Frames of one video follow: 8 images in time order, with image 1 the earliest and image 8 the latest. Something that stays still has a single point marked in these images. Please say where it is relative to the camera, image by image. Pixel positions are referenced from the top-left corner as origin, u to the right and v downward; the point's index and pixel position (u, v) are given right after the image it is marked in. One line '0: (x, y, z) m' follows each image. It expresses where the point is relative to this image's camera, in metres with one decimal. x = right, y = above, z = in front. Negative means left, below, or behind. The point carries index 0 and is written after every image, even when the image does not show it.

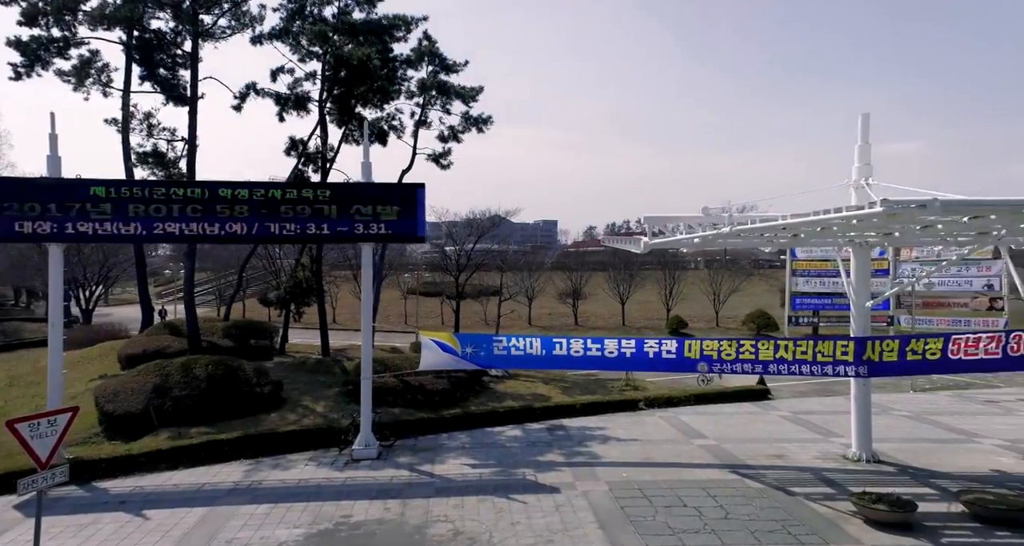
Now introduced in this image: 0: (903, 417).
0: (+10.3, -3.5, +17.9) m
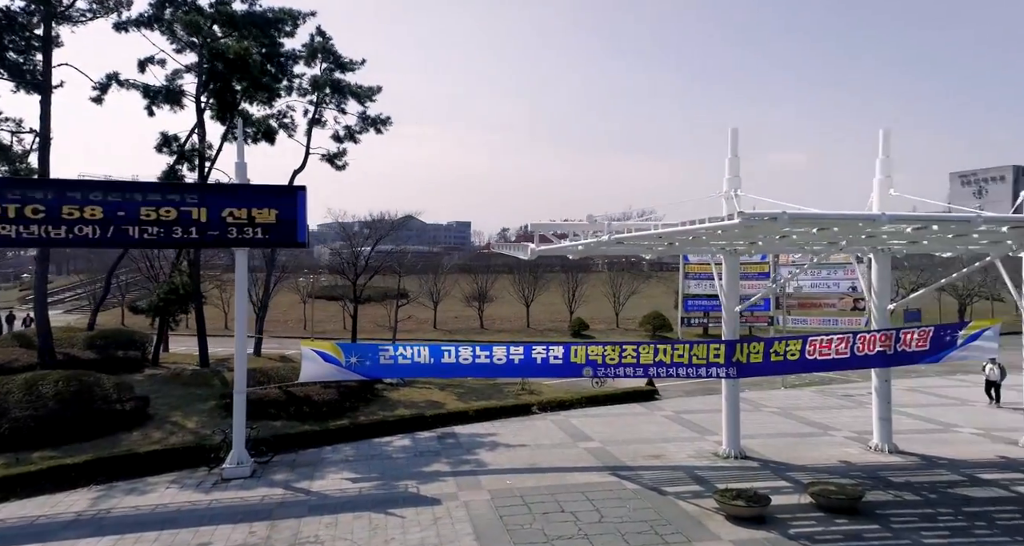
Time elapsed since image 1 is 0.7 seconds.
0: (+7.3, -3.7, +19.2) m
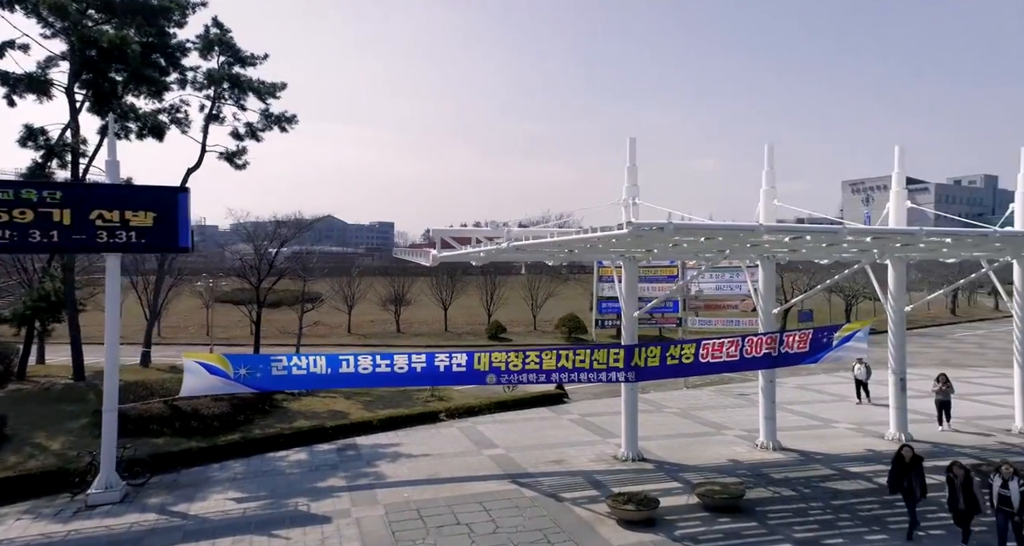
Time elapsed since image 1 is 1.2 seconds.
0: (+4.7, -3.9, +19.9) m
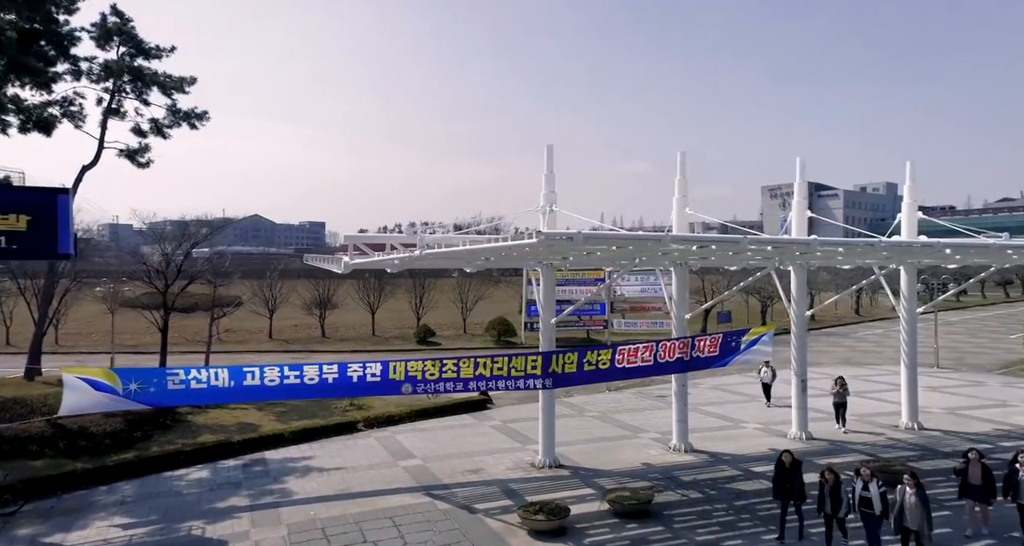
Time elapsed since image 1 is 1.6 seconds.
0: (+2.3, -4.1, +20.1) m
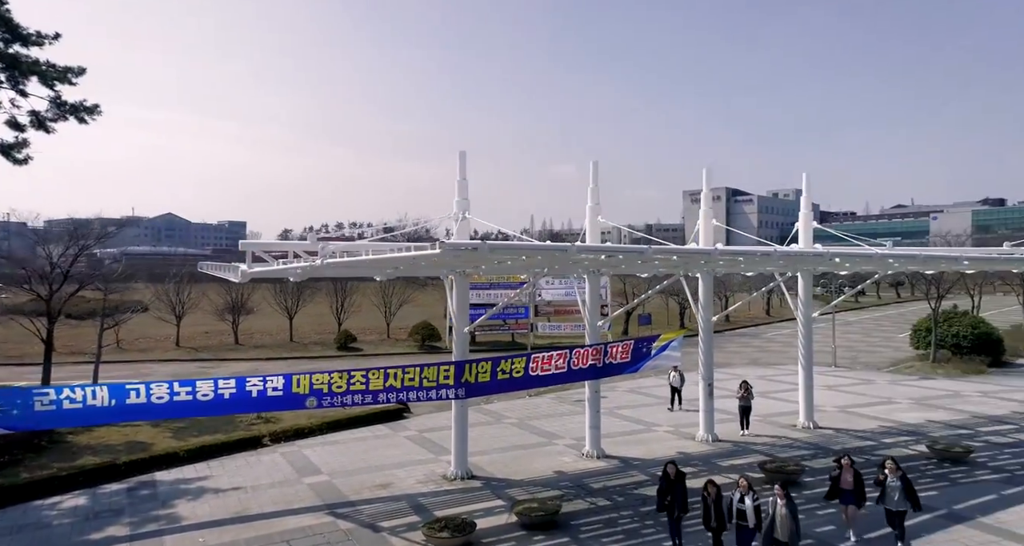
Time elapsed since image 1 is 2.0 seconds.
0: (-0.2, -4.3, +20.0) m
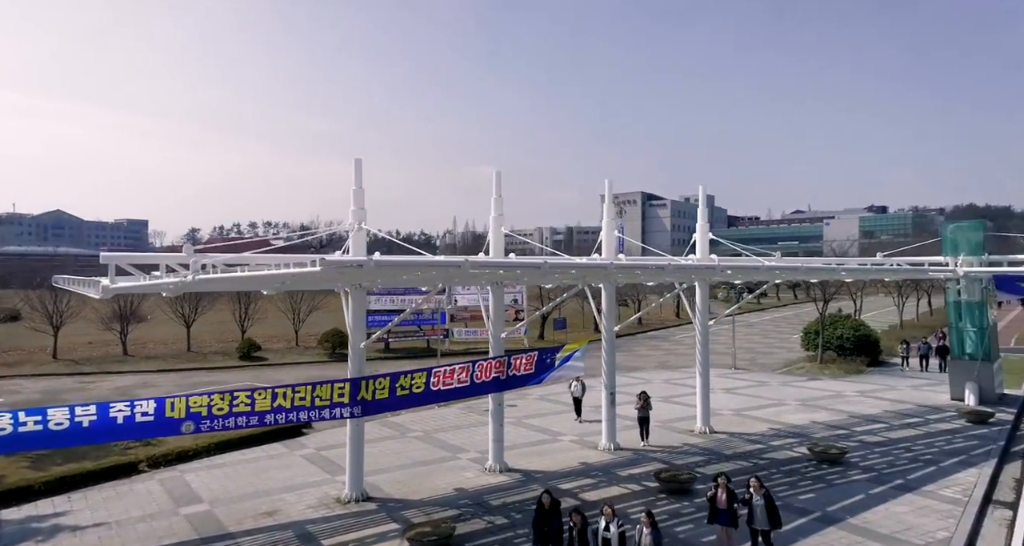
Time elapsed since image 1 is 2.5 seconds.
0: (-2.9, -4.7, +19.4) m
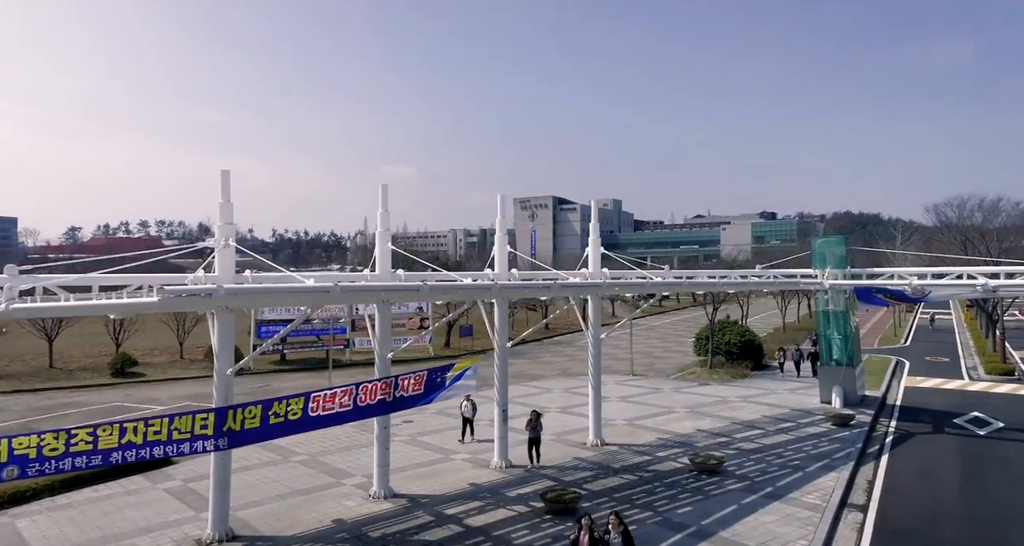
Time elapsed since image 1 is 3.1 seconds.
0: (-6.0, -5.2, +18.1) m
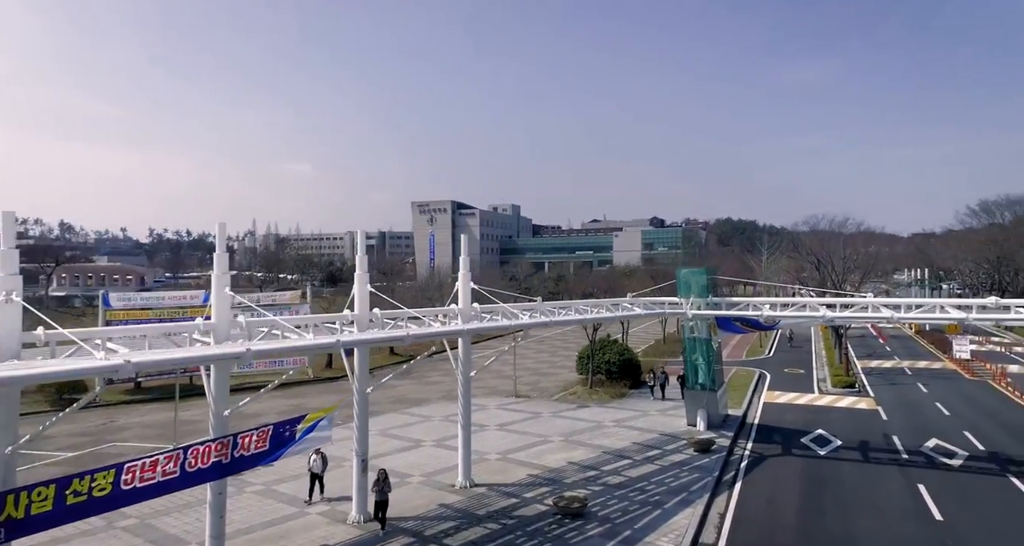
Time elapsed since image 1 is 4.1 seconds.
0: (-9.7, -6.5, +15.5) m
